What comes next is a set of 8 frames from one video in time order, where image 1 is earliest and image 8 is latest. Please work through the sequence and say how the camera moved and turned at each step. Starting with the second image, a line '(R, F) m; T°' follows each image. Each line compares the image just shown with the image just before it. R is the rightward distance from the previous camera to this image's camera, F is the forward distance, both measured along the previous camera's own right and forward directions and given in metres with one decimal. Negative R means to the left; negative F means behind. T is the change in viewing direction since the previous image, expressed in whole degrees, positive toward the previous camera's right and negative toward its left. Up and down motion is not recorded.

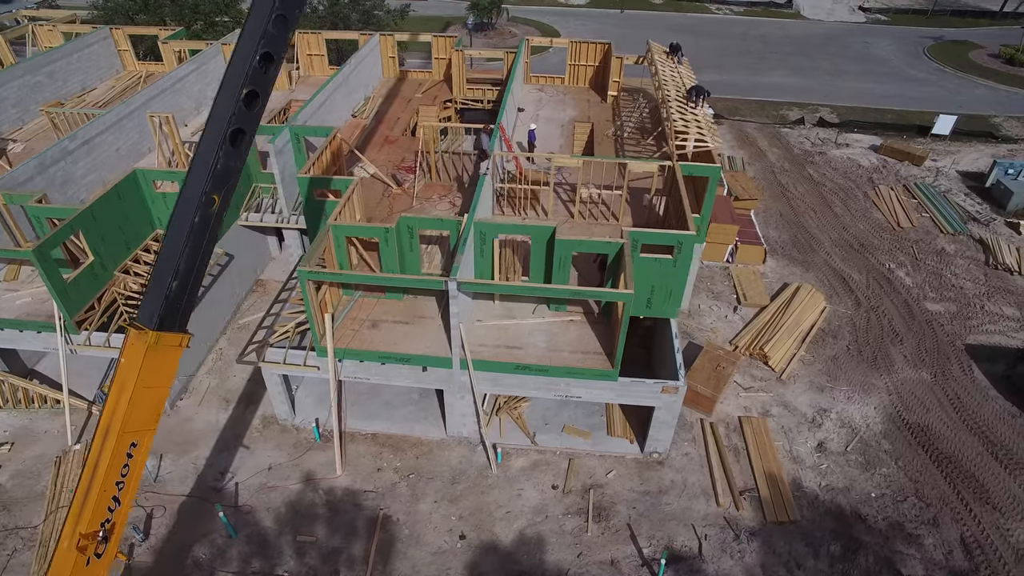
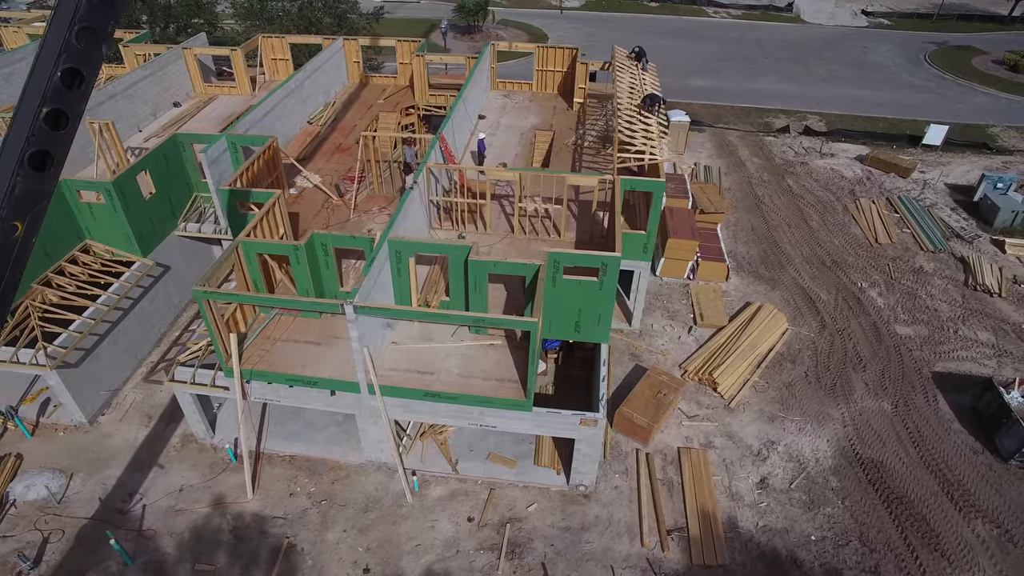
(+2.2, +0.7) m; -2°
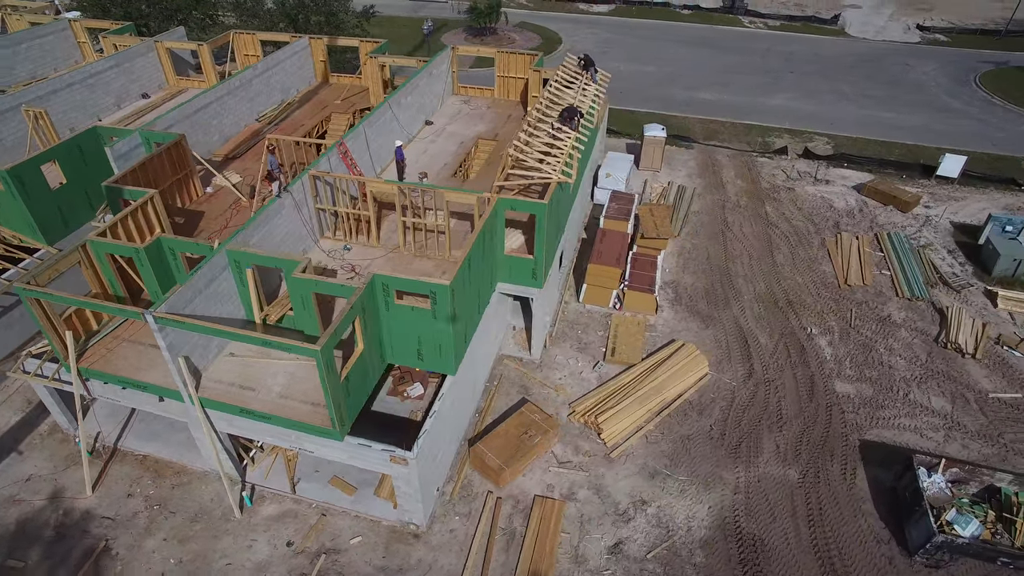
(+4.7, +1.2) m; -6°
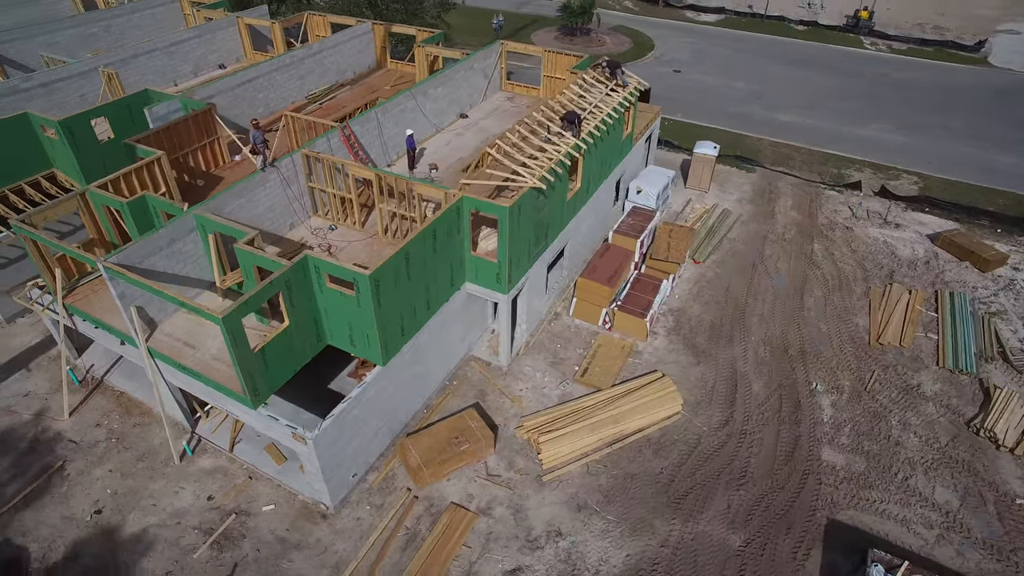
(+3.4, +0.7) m; -10°
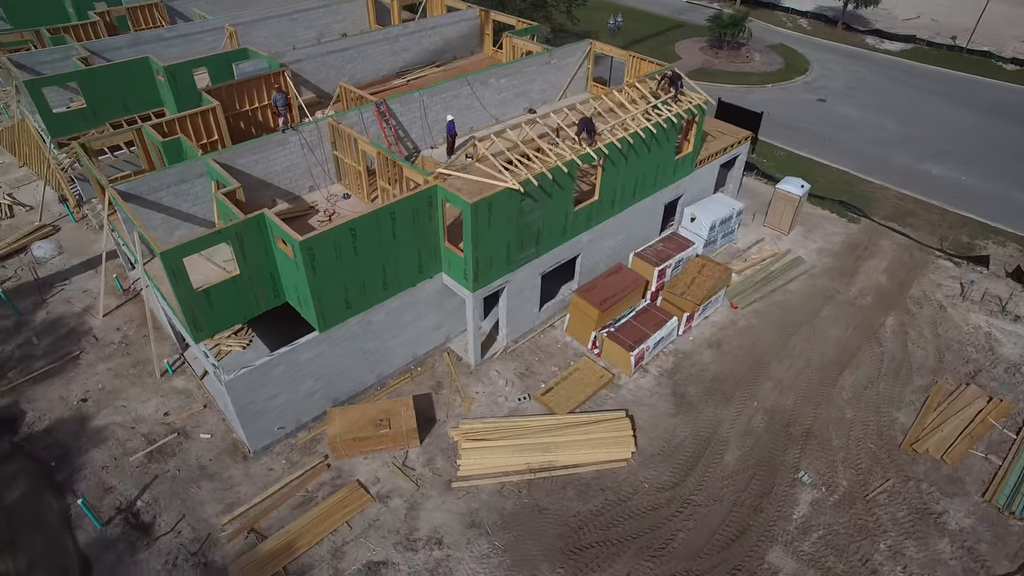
(+4.3, +1.1) m; -15°
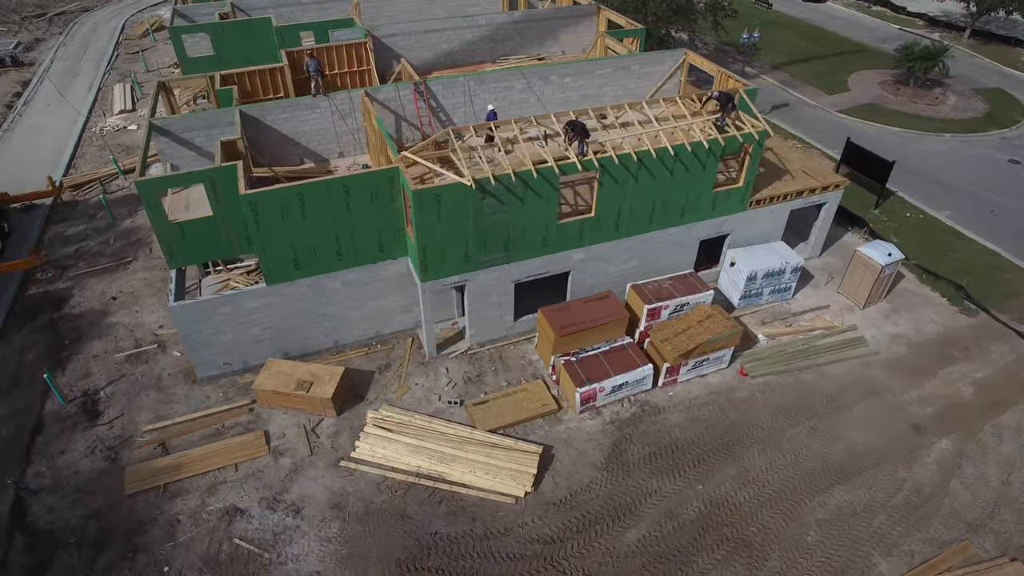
(+5.1, +1.5) m; -17°
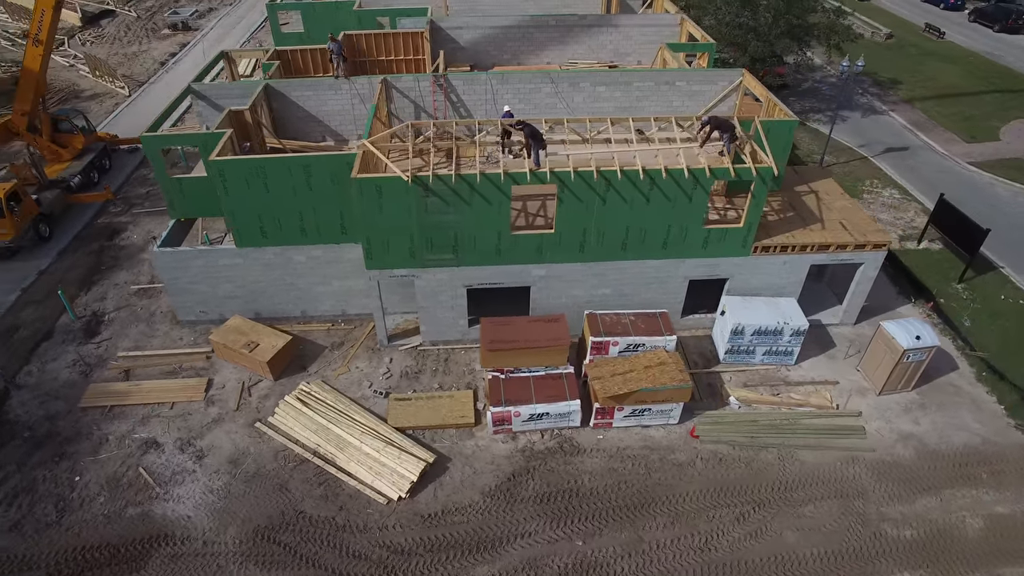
(+4.5, +1.0) m; -13°
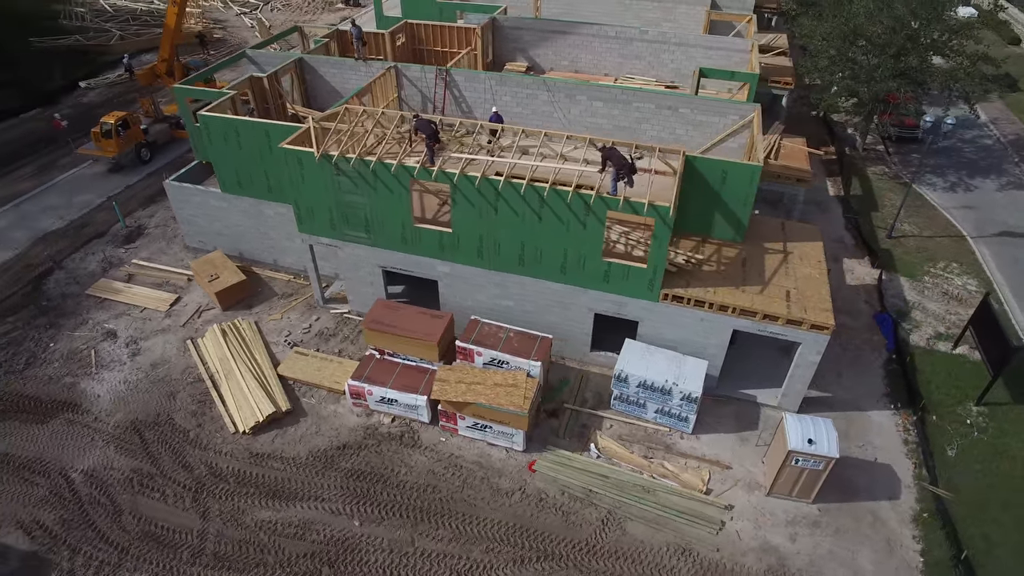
(+6.6, +0.8) m; -17°
